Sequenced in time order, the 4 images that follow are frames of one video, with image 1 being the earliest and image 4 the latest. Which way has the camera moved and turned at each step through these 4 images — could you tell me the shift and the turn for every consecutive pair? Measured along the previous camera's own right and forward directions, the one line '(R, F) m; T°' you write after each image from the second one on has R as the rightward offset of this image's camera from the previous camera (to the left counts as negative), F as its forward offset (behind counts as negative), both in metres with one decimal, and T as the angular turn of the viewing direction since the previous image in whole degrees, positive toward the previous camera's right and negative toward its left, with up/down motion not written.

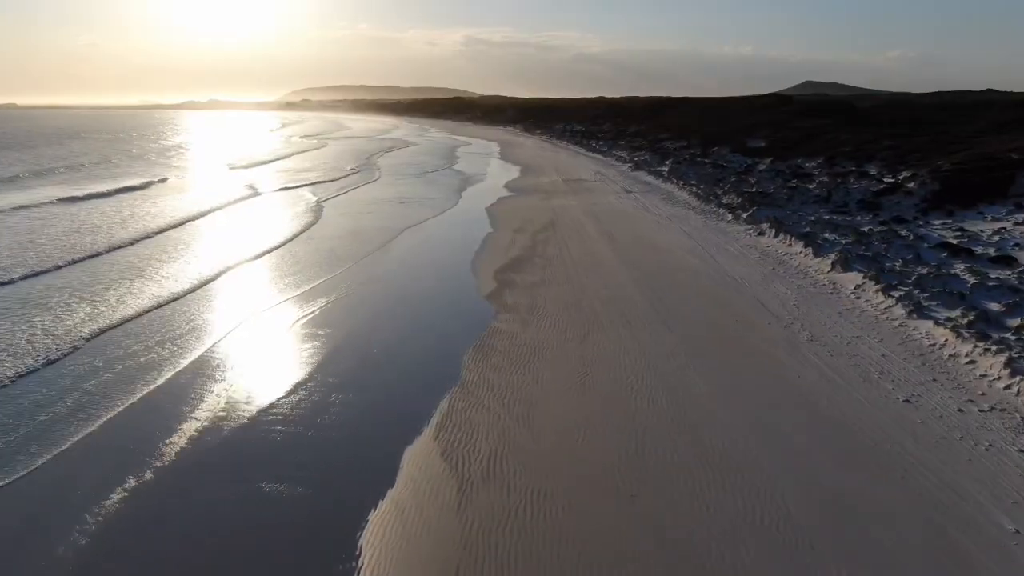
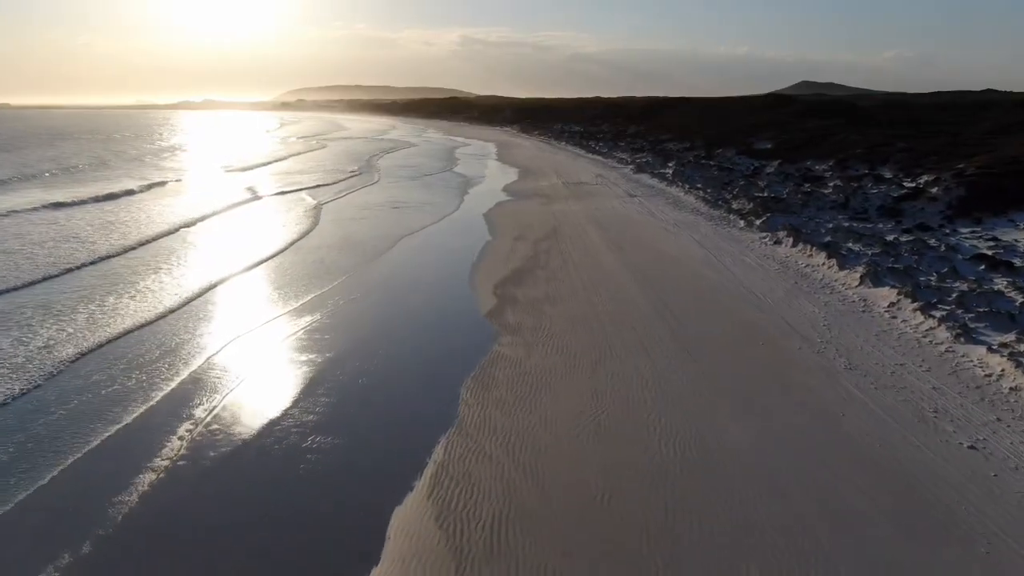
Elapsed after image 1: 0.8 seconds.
(-0.1, +0.8) m; 0°
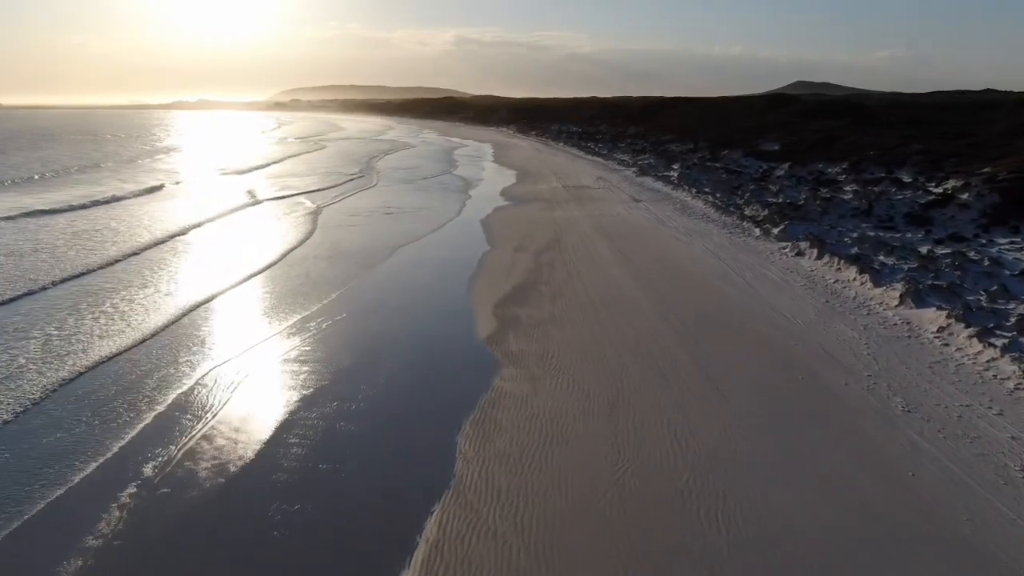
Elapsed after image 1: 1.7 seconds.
(-0.1, +1.0) m; 0°
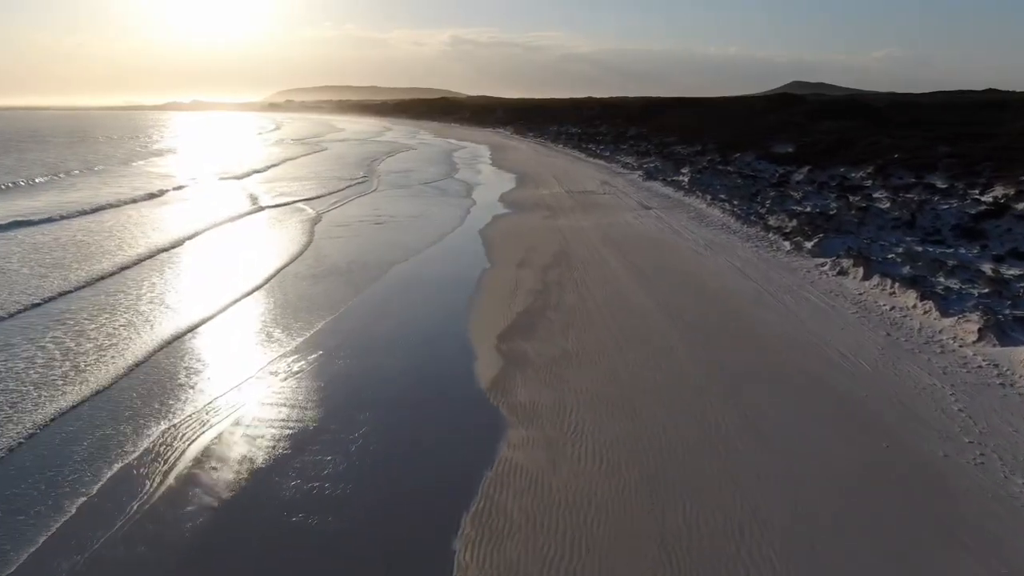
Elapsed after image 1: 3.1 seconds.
(-0.1, +1.4) m; 0°
